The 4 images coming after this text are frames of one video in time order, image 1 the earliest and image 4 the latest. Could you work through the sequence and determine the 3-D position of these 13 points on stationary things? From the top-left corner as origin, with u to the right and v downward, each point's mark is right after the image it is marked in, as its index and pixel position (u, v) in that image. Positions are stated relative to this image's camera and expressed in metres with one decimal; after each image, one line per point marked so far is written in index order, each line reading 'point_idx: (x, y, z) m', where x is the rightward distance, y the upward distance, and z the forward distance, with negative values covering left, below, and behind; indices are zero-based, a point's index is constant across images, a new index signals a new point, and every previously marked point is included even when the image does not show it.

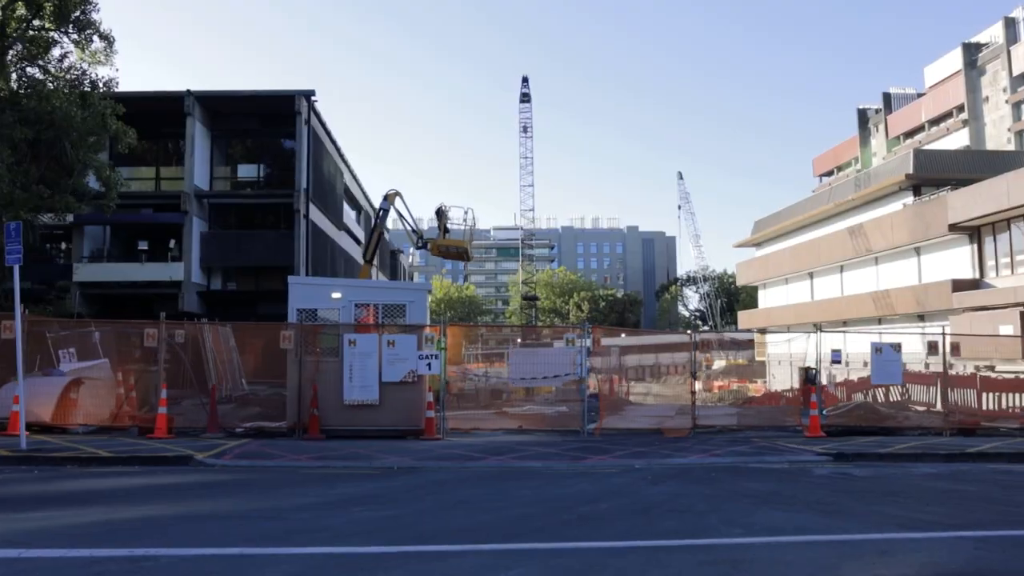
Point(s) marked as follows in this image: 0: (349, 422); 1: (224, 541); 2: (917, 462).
0: (-3.0, -2.4, +15.3) m
1: (-2.5, -2.2, +7.3) m
2: (+5.9, -2.6, +12.4) m
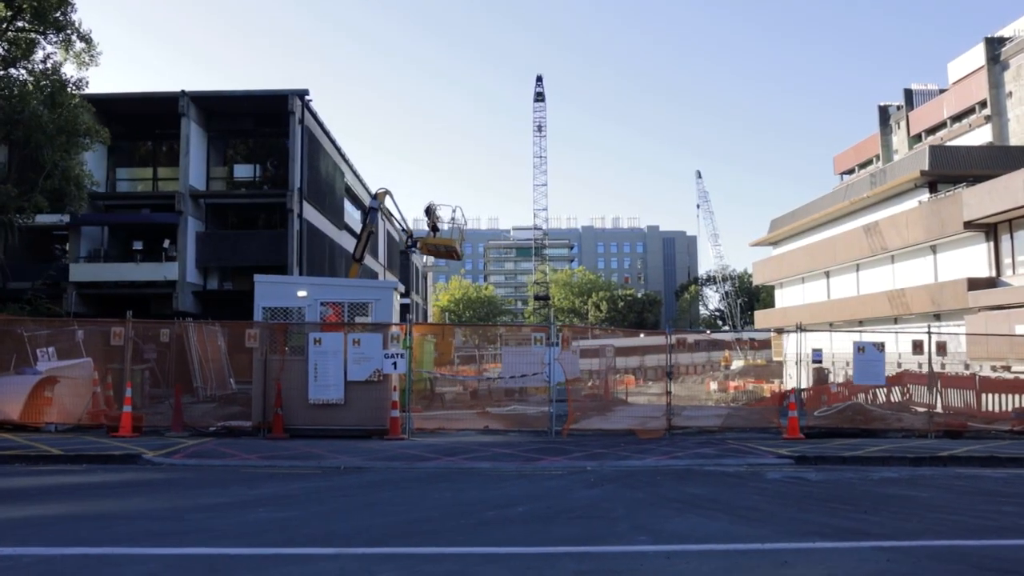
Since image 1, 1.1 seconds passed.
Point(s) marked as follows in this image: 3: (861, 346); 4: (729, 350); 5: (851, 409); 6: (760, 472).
0: (-3.6, -2.4, +15.2) m
1: (-3.4, -2.1, +7.2) m
2: (+5.2, -2.5, +12.0) m
3: (+6.8, -1.1, +16.7) m
4: (+4.1, -1.2, +16.4) m
5: (+6.8, -2.4, +16.6) m
6: (+3.3, -2.5, +11.4) m
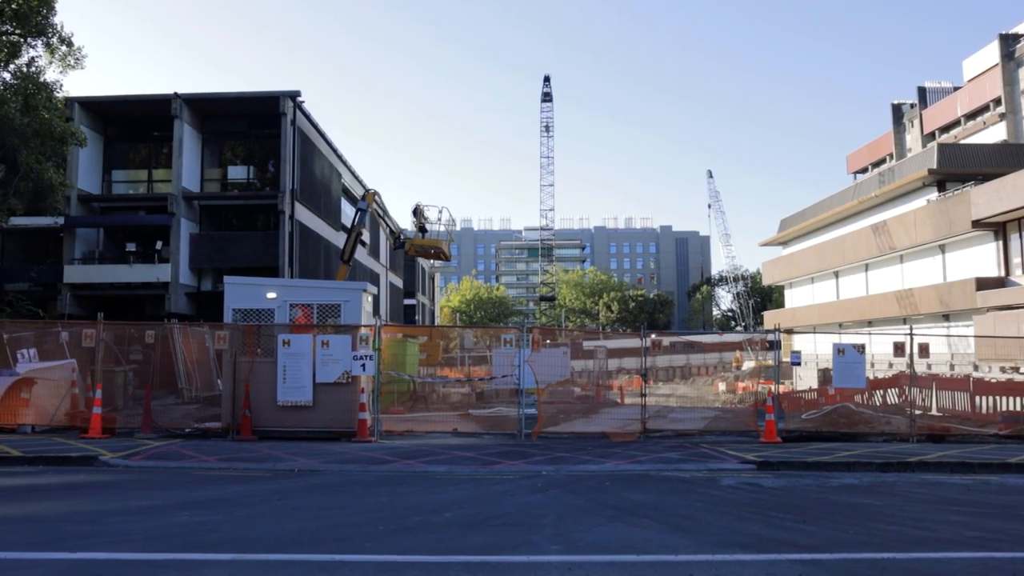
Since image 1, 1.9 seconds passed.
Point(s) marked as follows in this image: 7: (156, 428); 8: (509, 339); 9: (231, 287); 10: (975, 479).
0: (-4.1, -2.4, +15.2) m
1: (-4.2, -2.2, +7.1) m
2: (+4.6, -2.6, +11.7) m
3: (+6.3, -1.2, +16.3) m
4: (+3.6, -1.2, +16.1) m
5: (+6.3, -2.4, +16.3) m
6: (+2.7, -2.5, +11.2) m
7: (-6.5, -2.6, +15.4) m
8: (-0.1, -0.9, +15.7) m
9: (-5.2, 0.0, +15.7) m
10: (+6.3, -2.6, +11.4) m
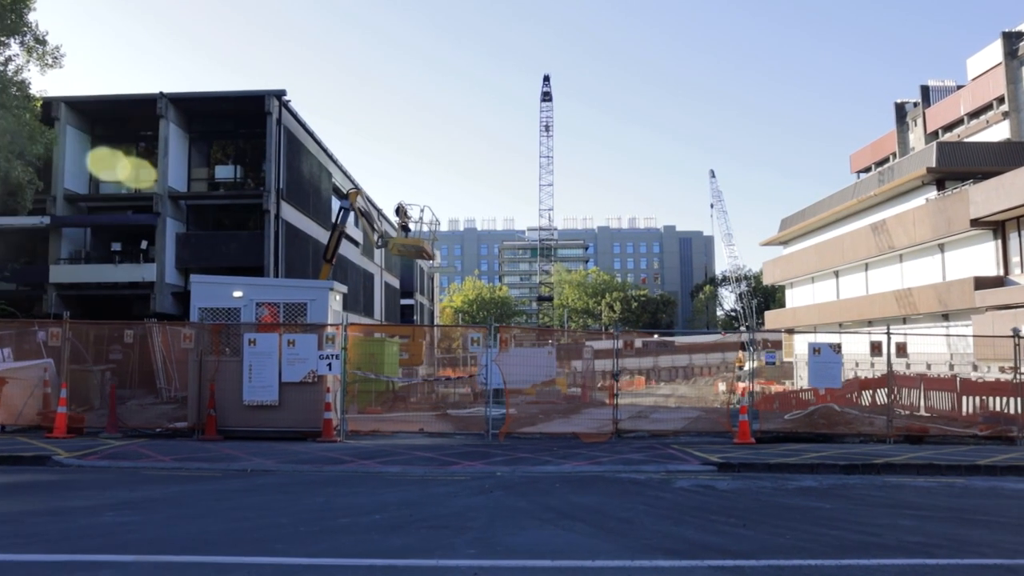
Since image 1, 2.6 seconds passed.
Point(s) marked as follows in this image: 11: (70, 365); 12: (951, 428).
0: (-4.7, -2.4, +15.0) m
1: (-4.9, -2.1, +7.0) m
2: (+3.9, -2.5, +11.4) m
3: (+5.8, -1.1, +16.1) m
4: (+3.1, -1.2, +15.9) m
5: (+5.8, -2.4, +16.0) m
6: (+2.1, -2.5, +11.0) m
7: (-7.0, -2.5, +15.3) m
8: (-0.7, -0.9, +15.5) m
9: (-5.8, 0.0, +15.6) m
10: (+5.6, -2.6, +11.2) m
11: (-8.1, -1.4, +15.6) m
12: (+8.4, -2.7, +16.4) m
